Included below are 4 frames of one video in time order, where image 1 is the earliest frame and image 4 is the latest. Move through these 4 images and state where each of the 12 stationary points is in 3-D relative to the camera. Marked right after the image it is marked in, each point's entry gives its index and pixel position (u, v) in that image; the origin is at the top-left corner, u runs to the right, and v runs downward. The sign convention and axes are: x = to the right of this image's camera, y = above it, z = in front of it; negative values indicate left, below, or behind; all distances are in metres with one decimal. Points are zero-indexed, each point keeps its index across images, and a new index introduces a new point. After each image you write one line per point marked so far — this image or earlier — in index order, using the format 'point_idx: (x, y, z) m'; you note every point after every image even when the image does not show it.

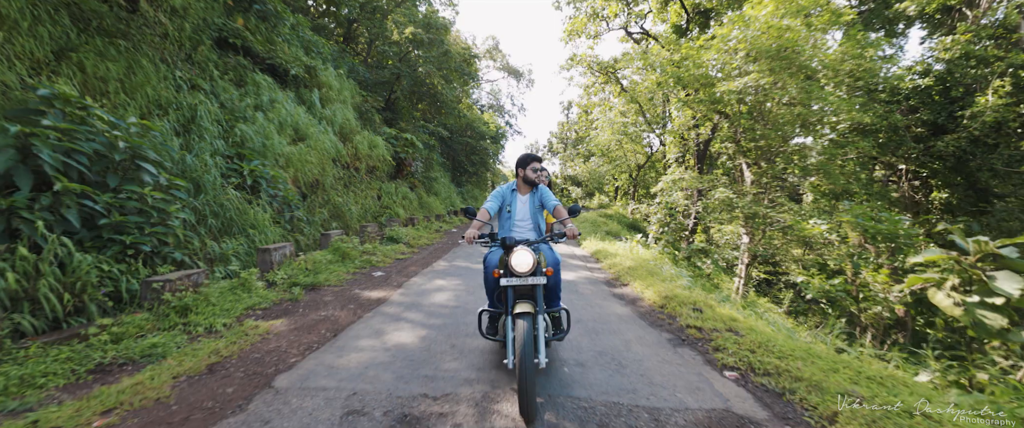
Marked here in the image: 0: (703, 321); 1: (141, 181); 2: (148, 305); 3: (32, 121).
0: (+1.8, -1.0, +3.7) m
1: (-4.1, +0.4, +4.2) m
2: (-3.4, -0.8, +3.6) m
3: (-4.6, +0.9, +3.6) m
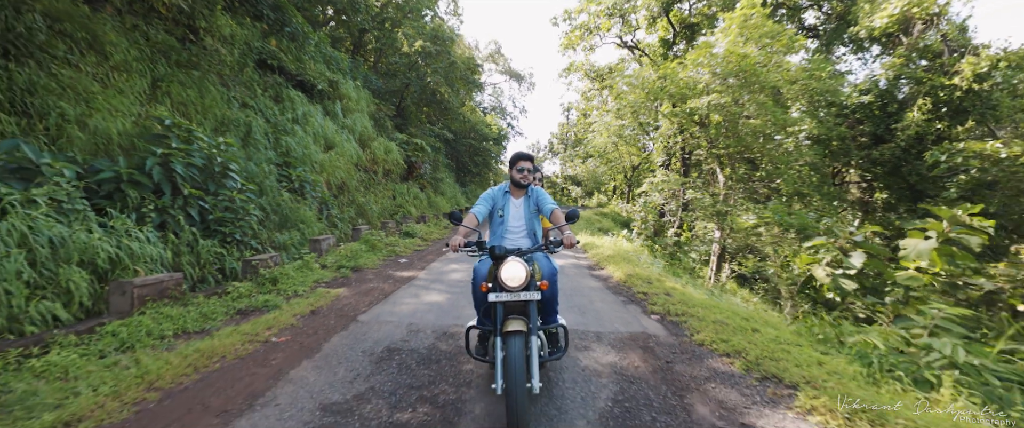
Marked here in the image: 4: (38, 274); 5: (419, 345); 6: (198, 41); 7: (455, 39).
0: (+1.8, -1.0, +5.0) m
1: (-4.1, +0.4, +5.5) m
2: (-3.4, -0.8, +5.0) m
3: (-4.6, +0.9, +5.0) m
4: (-3.8, -0.5, +3.1) m
5: (-0.7, -1.0, +3.1) m
6: (-6.6, +3.7, +8.1) m
7: (-2.5, +7.8, +17.0) m
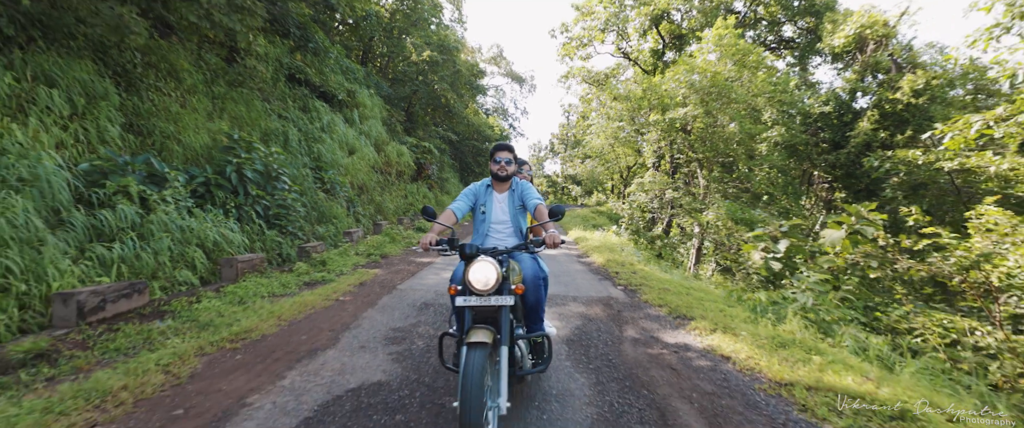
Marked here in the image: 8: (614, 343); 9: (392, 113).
0: (+1.8, -0.9, +6.2) m
1: (-4.1, +0.5, +6.8) m
2: (-3.4, -0.7, +6.3) m
3: (-4.6, +1.0, +6.3) m
4: (-3.8, -0.4, +4.3) m
5: (-0.7, -1.0, +4.3) m
6: (-6.6, +3.7, +9.3) m
7: (-2.5, +7.9, +18.2) m
8: (+0.8, -1.0, +3.1) m
9: (-5.4, +4.5, +17.2) m
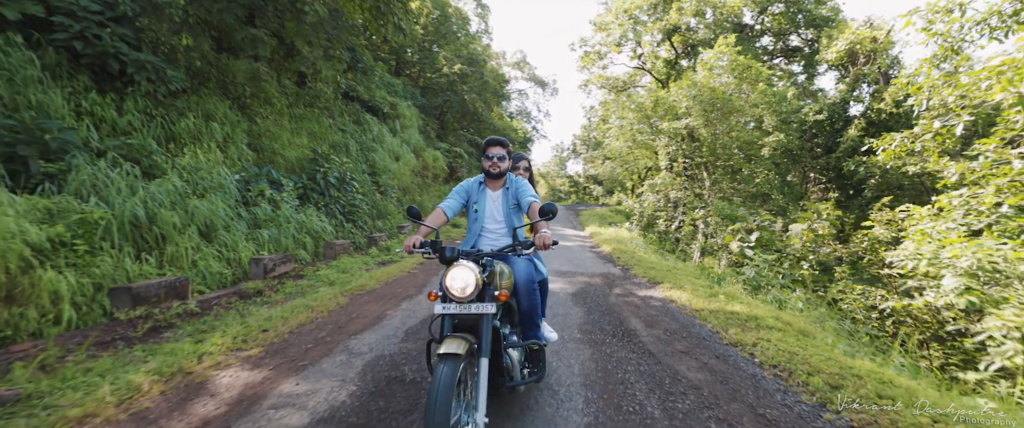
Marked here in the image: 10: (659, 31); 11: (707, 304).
0: (+2.2, -0.8, +7.7) m
1: (-3.6, +0.5, +8.6) m
2: (-2.9, -0.7, +8.0) m
3: (-4.1, +1.0, +8.1) m
4: (-3.4, -0.4, +6.1) m
5: (-0.4, -0.9, +5.9) m
6: (-5.9, +3.8, +11.2) m
7: (-1.3, +7.9, +19.9) m
8: (+1.1, -1.0, +4.6) m
9: (-4.2, +4.6, +19.1) m
10: (+6.3, +7.7, +16.3) m
11: (+2.0, -0.9, +3.8) m
